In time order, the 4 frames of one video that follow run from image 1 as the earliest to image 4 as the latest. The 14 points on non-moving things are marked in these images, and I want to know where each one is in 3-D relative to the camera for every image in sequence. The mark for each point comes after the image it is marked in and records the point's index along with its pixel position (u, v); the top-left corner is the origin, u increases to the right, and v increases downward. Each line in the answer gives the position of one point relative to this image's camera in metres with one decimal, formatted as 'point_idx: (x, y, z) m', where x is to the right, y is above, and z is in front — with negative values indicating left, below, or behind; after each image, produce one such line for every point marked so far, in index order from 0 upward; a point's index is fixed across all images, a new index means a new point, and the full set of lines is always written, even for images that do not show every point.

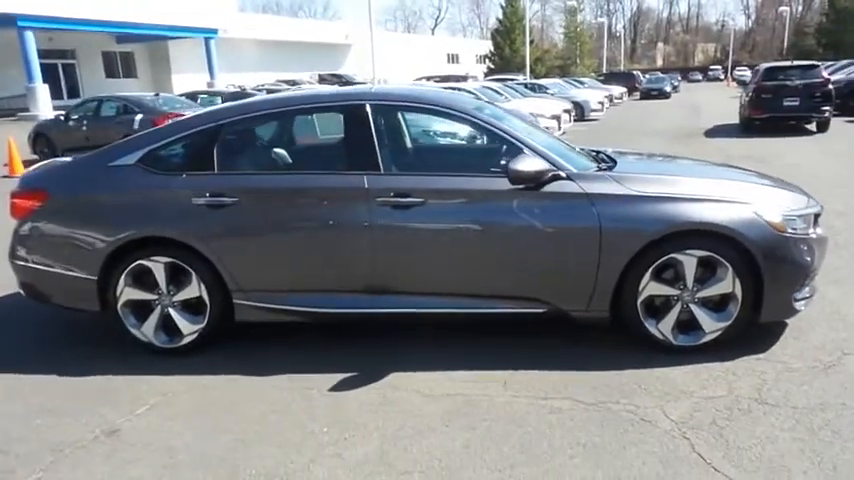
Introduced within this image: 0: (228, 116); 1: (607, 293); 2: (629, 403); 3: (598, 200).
0: (-1.3, +0.8, +3.9) m
1: (+1.1, -0.3, +3.6) m
2: (+1.1, -0.8, +3.1) m
3: (+1.0, +0.2, +3.5) m
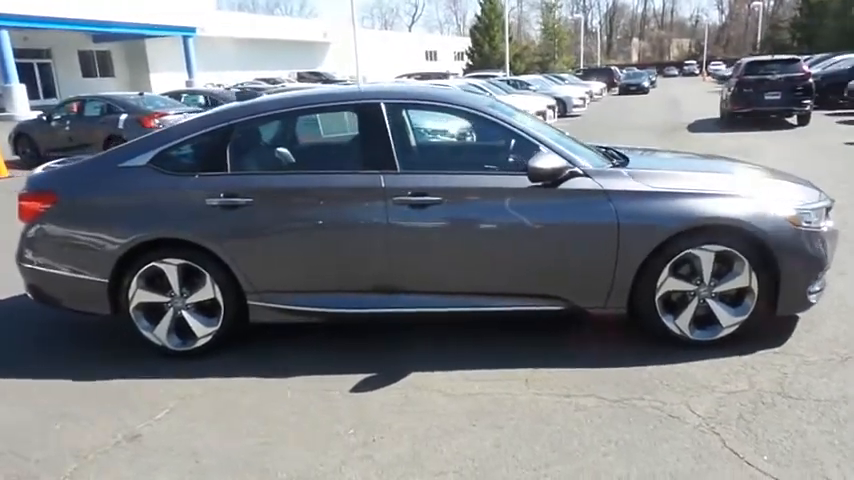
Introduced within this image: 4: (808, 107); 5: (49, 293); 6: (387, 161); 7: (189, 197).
0: (-1.2, +0.8, +3.9) m
1: (+1.2, -0.3, +3.7) m
2: (+1.2, -0.8, +3.1) m
3: (+1.1, +0.3, +3.6) m
4: (+10.7, +3.8, +16.9) m
5: (-2.5, -0.4, +3.9) m
6: (-0.2, +0.5, +3.7) m
7: (-1.5, +0.3, +3.7) m
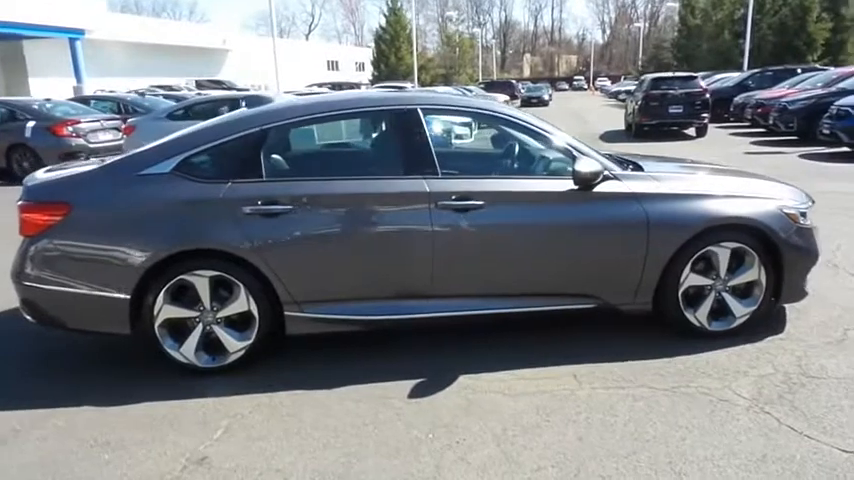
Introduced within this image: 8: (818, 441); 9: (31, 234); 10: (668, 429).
0: (-1.0, +0.8, +3.7) m
1: (+1.5, -0.3, +3.9) m
2: (+1.5, -0.8, +3.3) m
3: (+1.4, +0.3, +3.8) m
4: (+8.8, +3.7, +18.5) m
5: (-2.2, -0.4, +3.6) m
6: (0.0, +0.5, +3.7) m
7: (-1.2, +0.2, +3.6) m
8: (+1.8, -0.9, +2.8) m
9: (-2.4, 0.0, +3.6) m
10: (+1.2, -0.9, +2.9) m
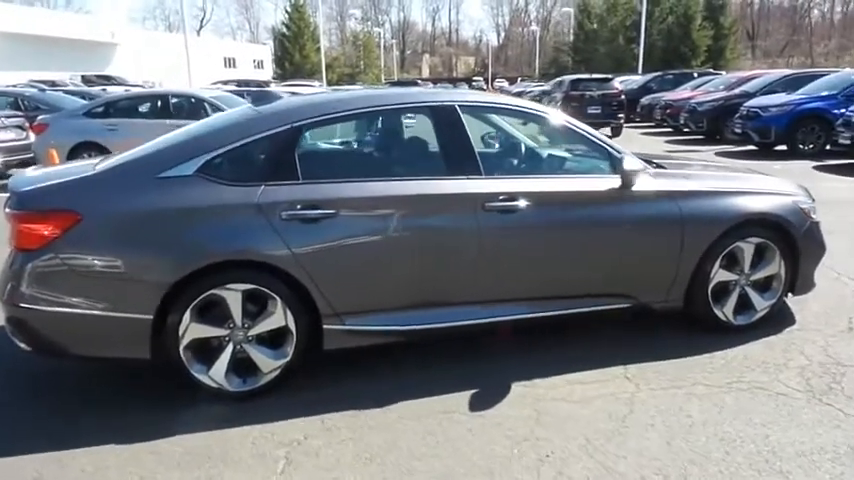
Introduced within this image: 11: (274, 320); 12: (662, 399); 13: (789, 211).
0: (-0.7, +0.7, +3.4) m
1: (+1.7, -0.3, +3.9) m
2: (+1.8, -0.8, +3.4) m
3: (+1.6, +0.3, +3.8) m
4: (+6.6, +3.9, +19.5) m
5: (-1.9, -0.5, +3.1) m
6: (+0.2, +0.4, +3.6) m
7: (-0.9, +0.2, +3.2) m
8: (+2.2, -0.9, +2.9) m
9: (-2.1, 0.0, +3.1) m
10: (+1.6, -0.9, +2.9) m
11: (-0.9, -0.4, +3.3) m
12: (+1.3, -0.9, +3.2) m
13: (+2.4, +0.2, +4.0) m
